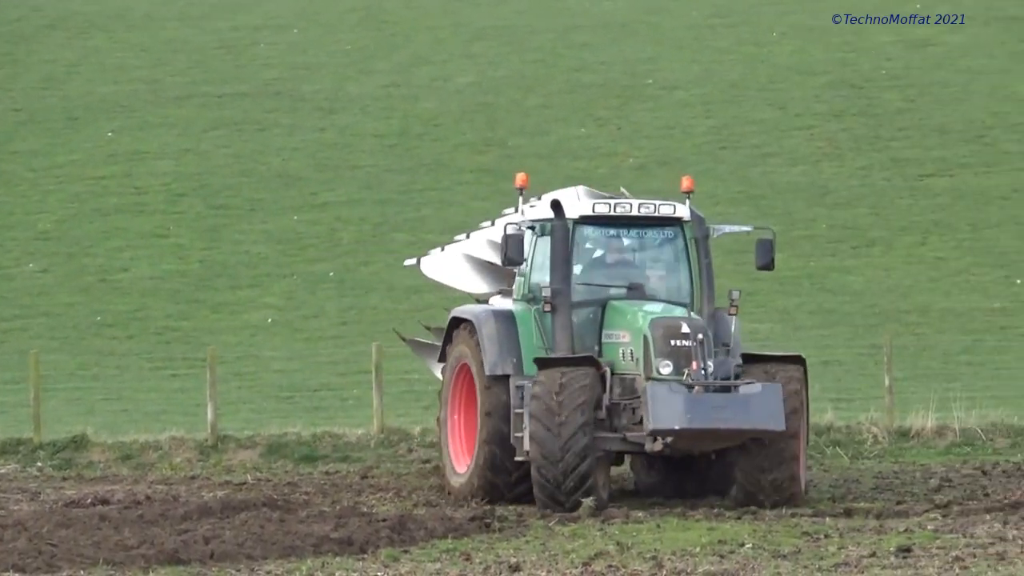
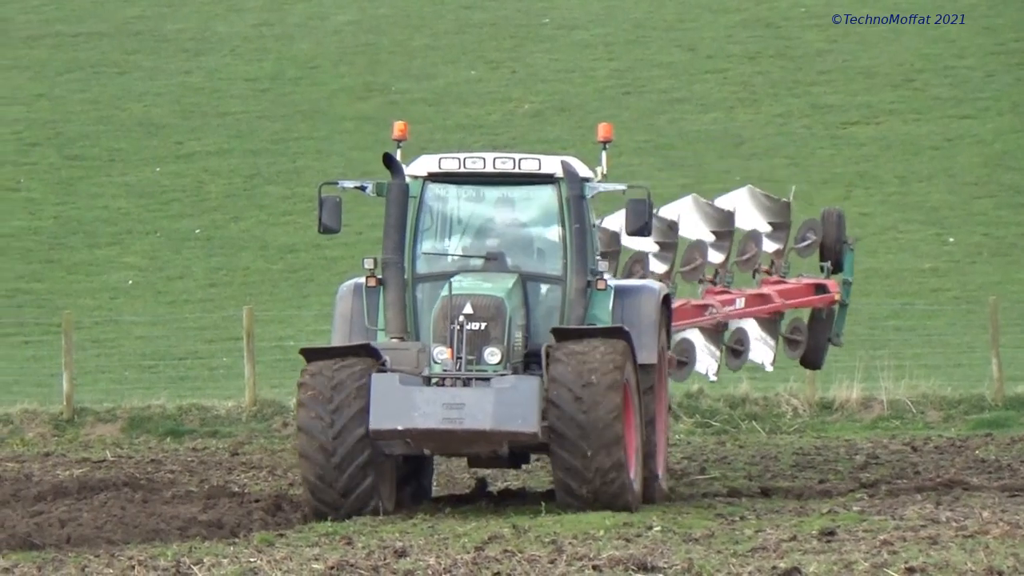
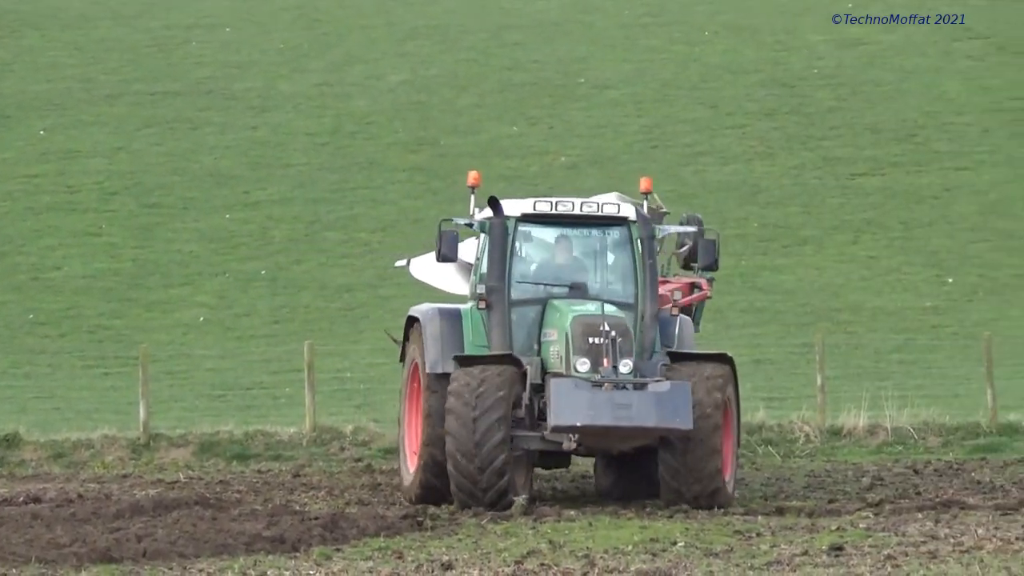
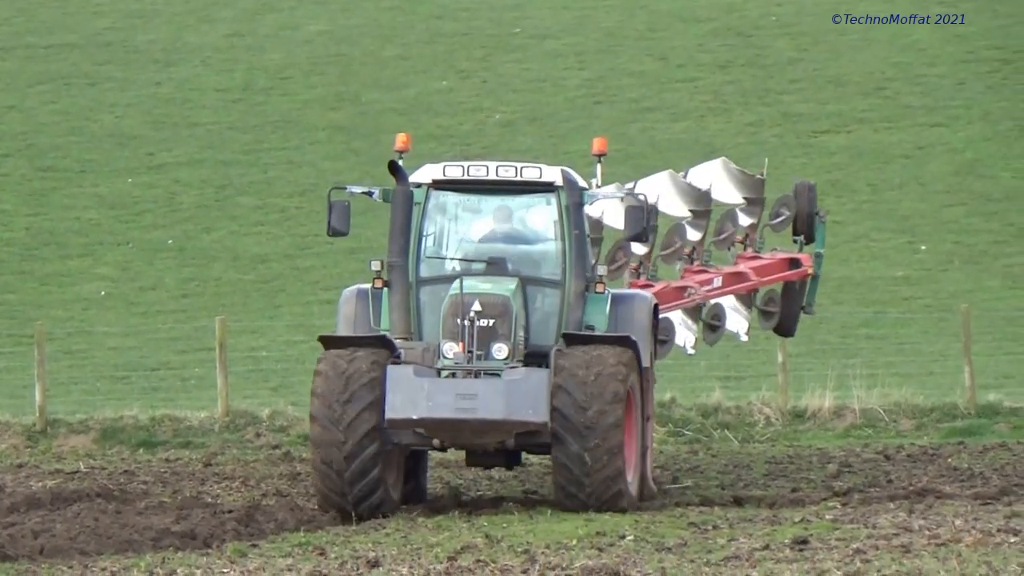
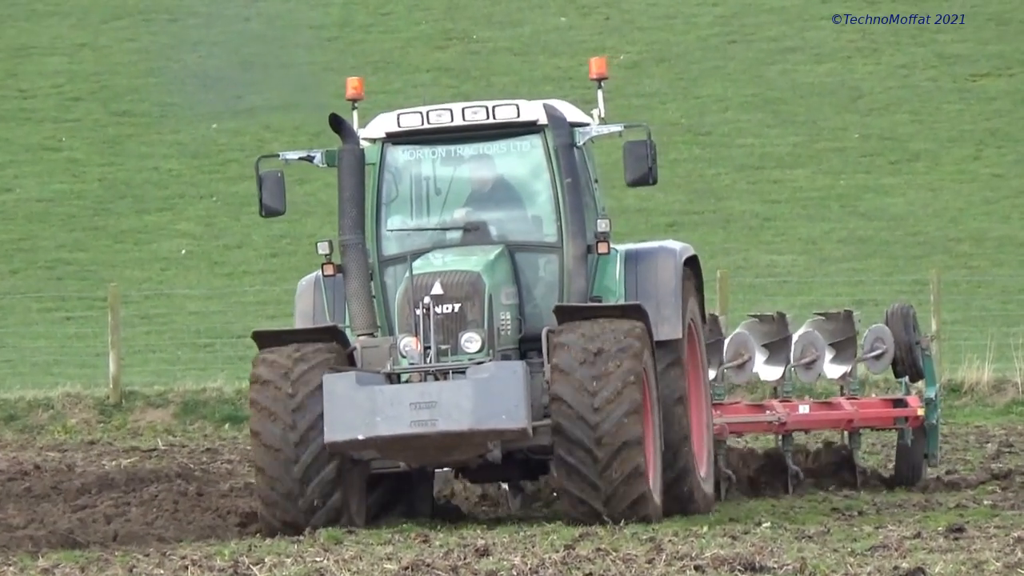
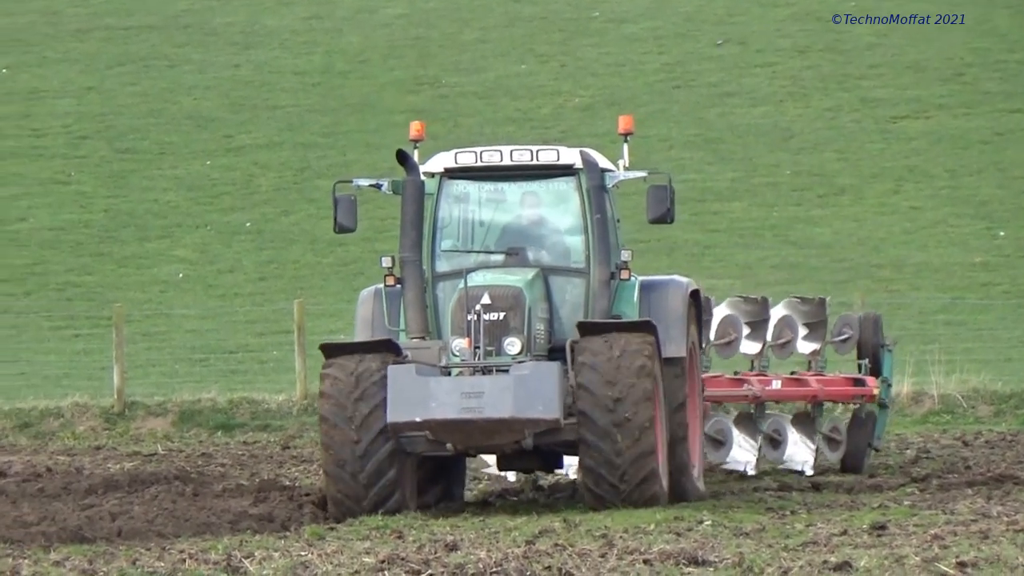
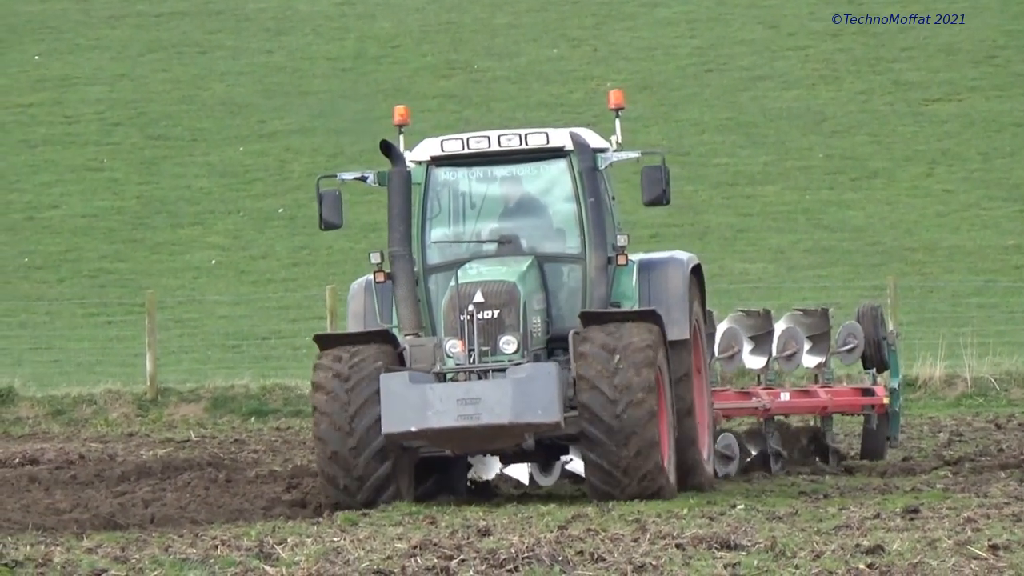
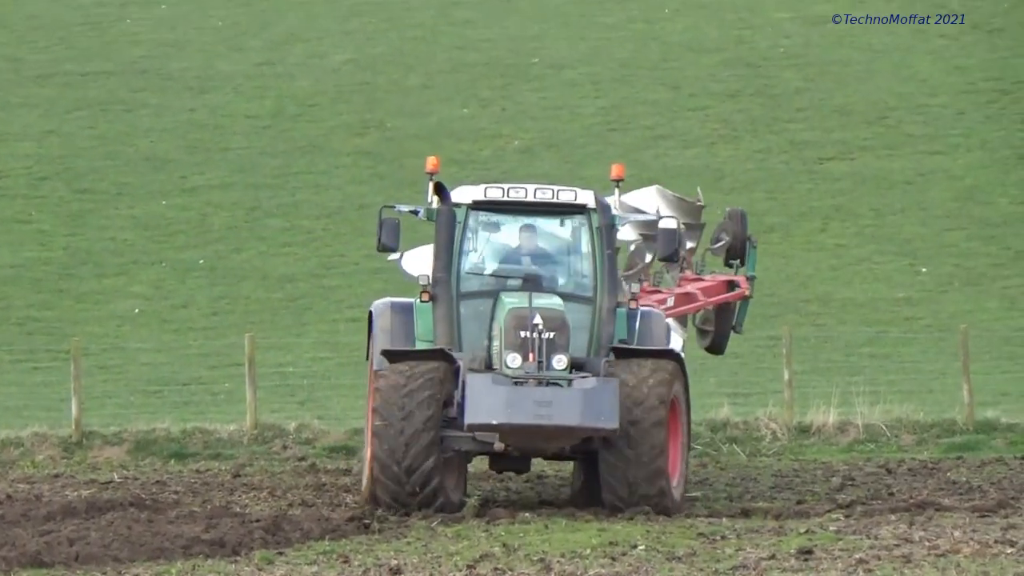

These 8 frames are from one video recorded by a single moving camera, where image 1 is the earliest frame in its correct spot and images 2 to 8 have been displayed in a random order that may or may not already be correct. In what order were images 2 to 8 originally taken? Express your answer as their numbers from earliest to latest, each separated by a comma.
3, 8, 4, 2, 6, 7, 5
